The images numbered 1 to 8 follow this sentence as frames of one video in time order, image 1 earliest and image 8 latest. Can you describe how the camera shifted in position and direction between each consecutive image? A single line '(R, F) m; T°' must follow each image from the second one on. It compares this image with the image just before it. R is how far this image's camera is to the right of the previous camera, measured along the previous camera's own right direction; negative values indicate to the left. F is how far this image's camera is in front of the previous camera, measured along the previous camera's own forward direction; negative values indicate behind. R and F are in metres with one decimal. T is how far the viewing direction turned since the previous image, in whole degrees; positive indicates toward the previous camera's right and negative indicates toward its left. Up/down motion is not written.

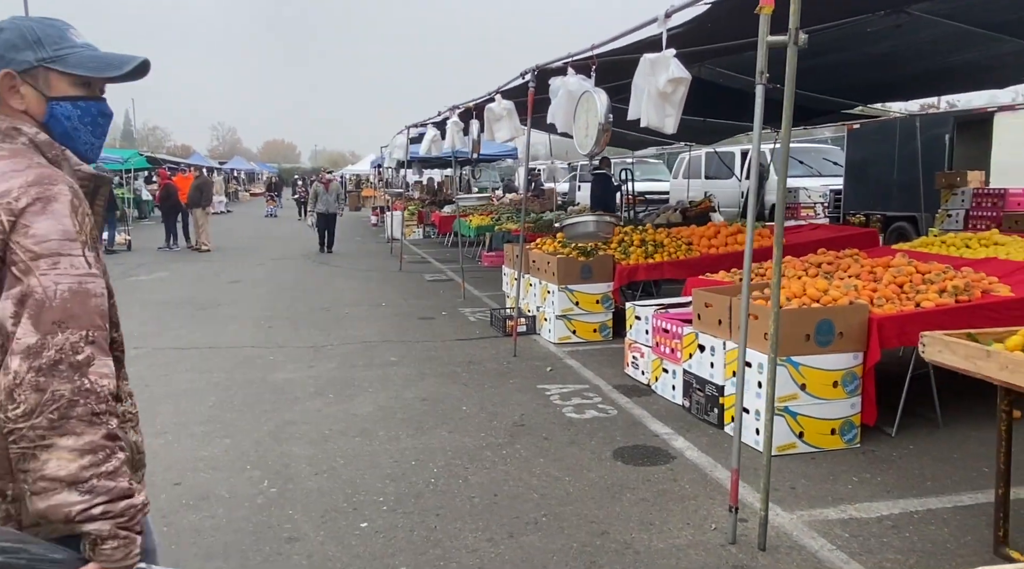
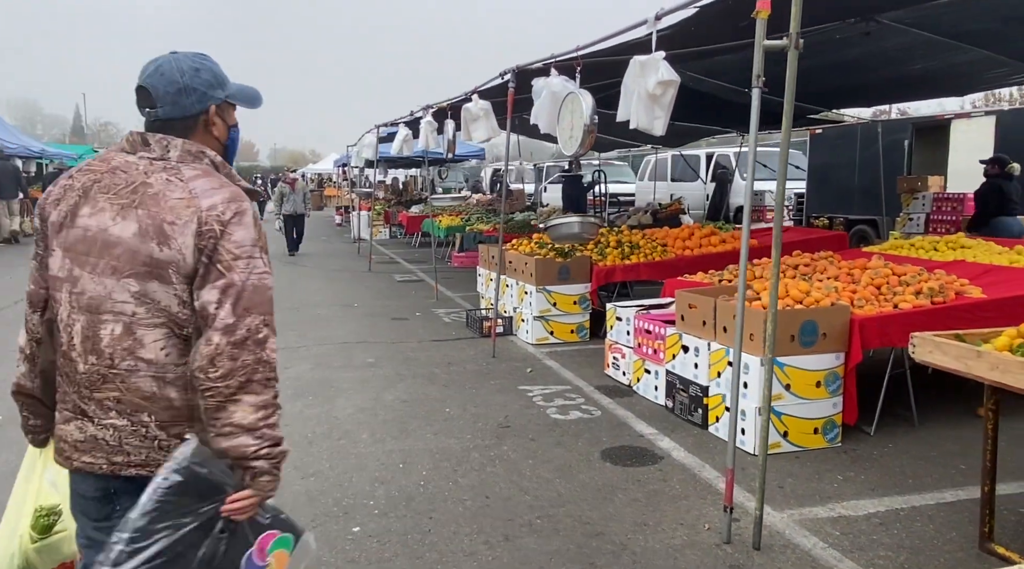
(-0.2, 0.0) m; +3°
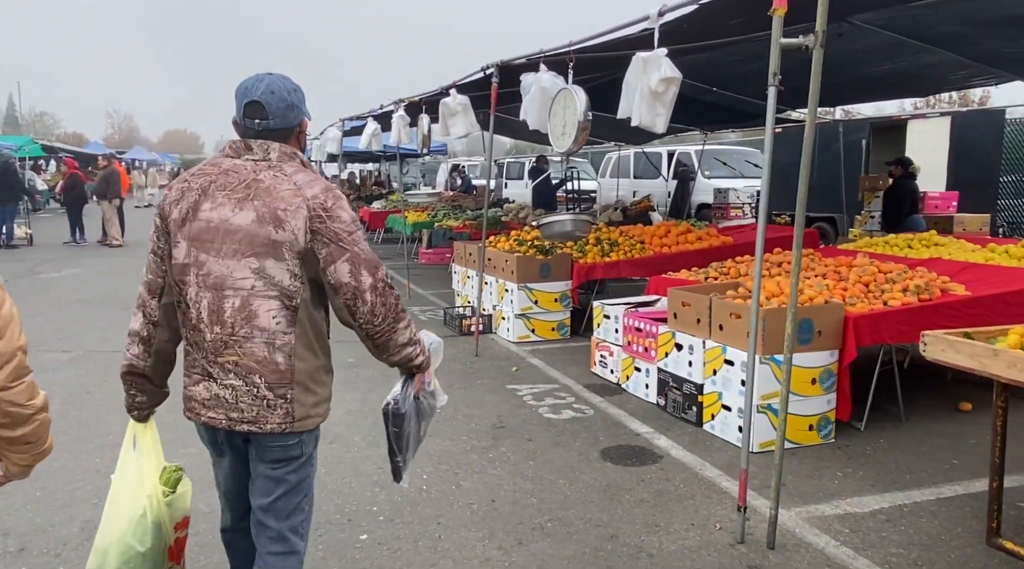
(-0.3, +0.1) m; +4°
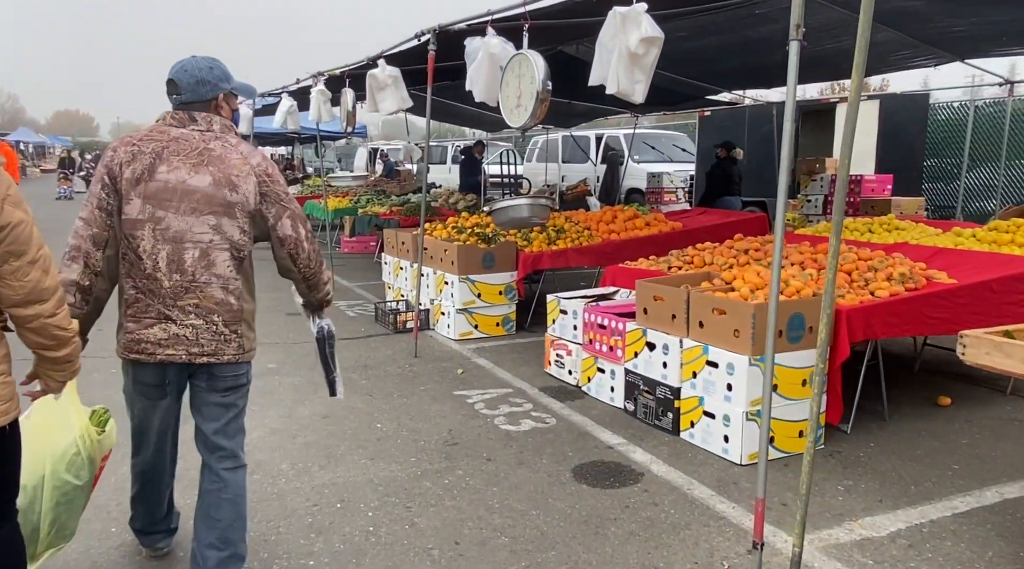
(-0.2, +0.7) m; +6°
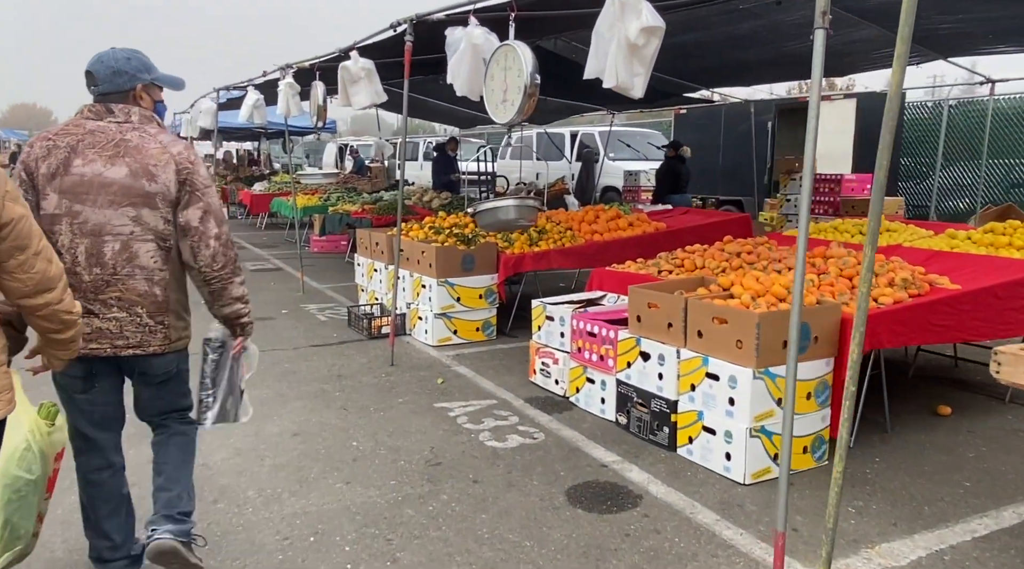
(-0.1, +0.3) m; +2°
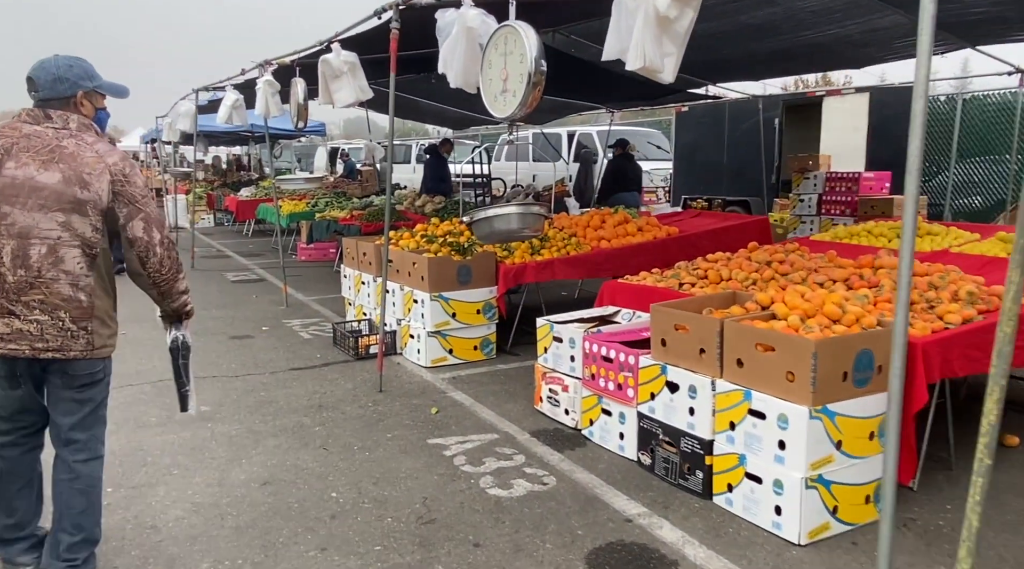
(0.0, +0.6) m; 0°
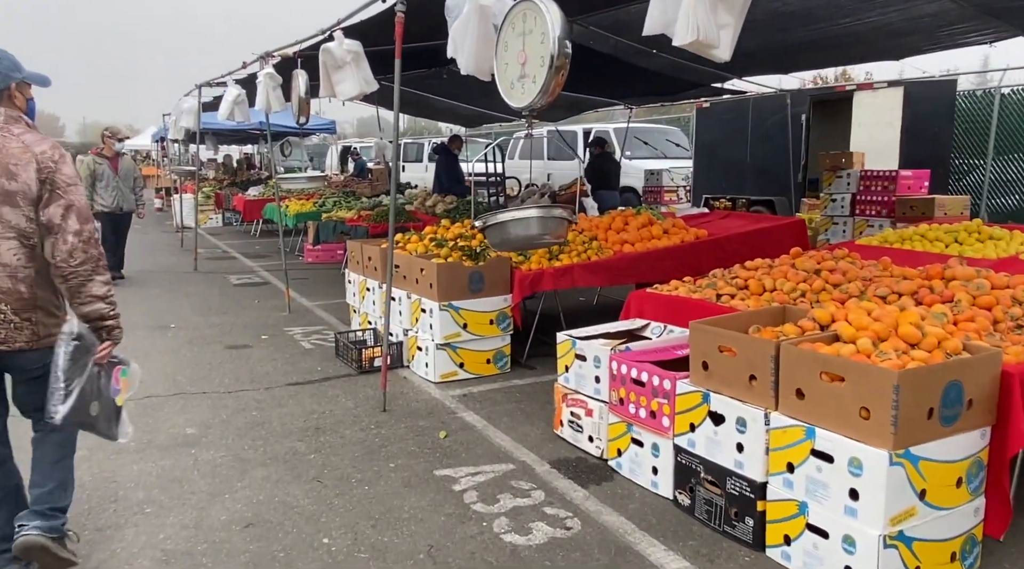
(0.0, +0.5) m; -1°
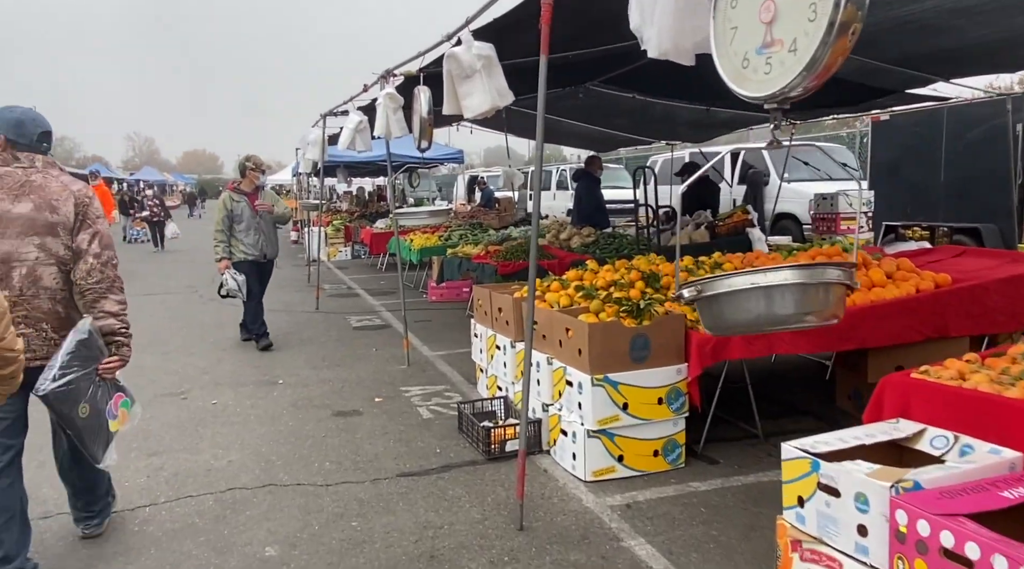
(-0.3, +1.4) m; -9°
